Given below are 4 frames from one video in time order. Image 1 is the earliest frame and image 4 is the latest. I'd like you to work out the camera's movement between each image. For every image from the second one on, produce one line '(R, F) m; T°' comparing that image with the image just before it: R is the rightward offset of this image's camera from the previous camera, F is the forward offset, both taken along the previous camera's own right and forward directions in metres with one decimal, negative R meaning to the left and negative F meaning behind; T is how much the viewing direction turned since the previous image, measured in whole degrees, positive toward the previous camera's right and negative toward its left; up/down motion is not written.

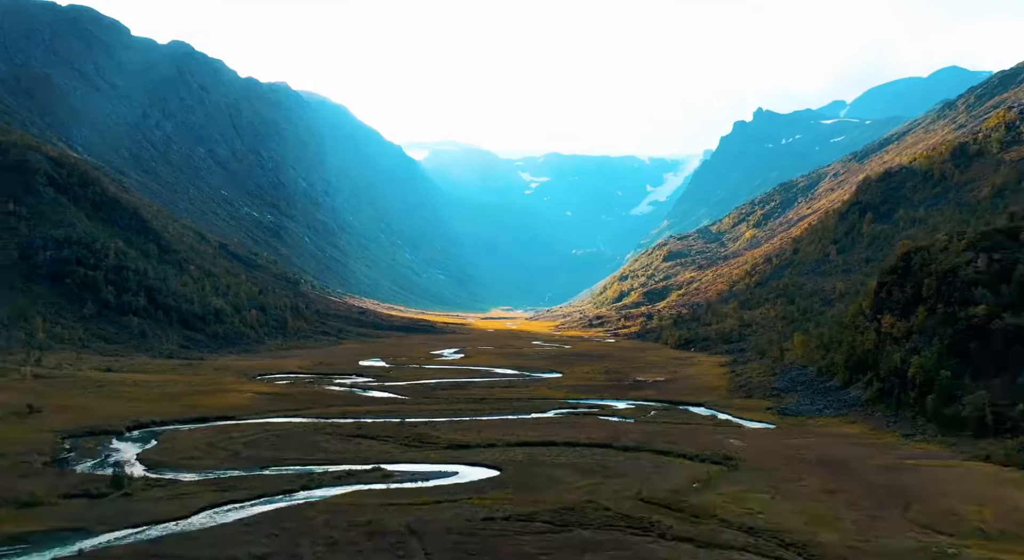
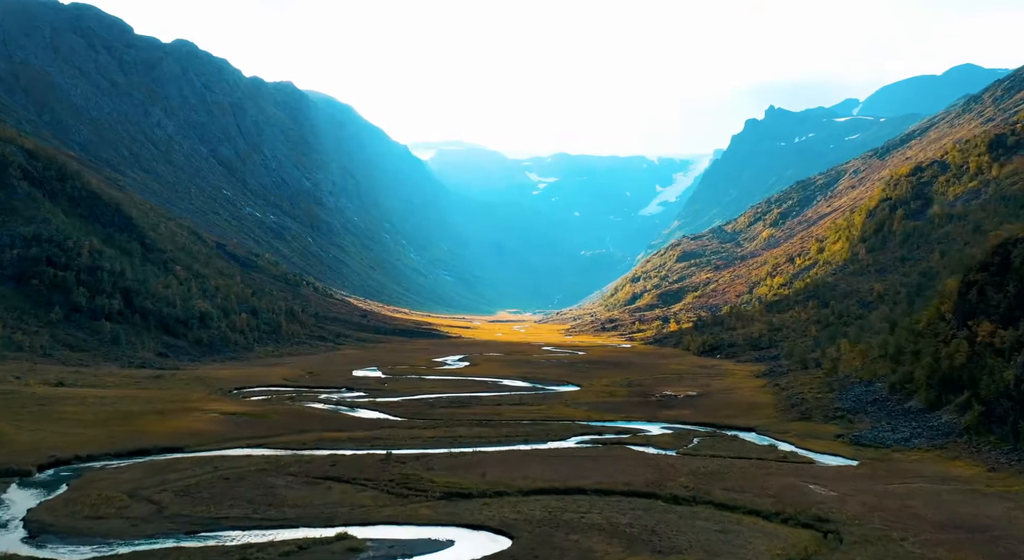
(-0.4, +16.1) m; -1°
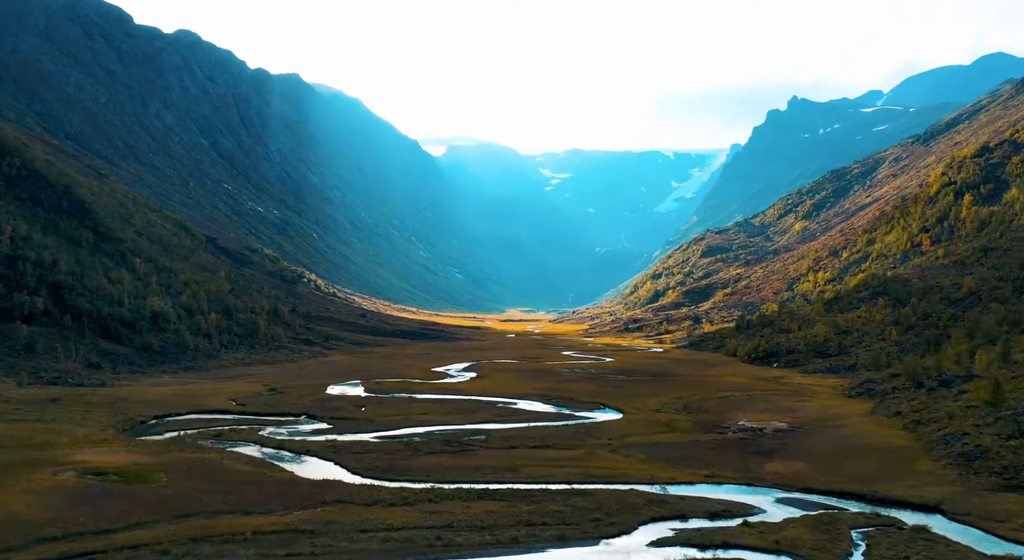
(-0.8, +32.1) m; -1°
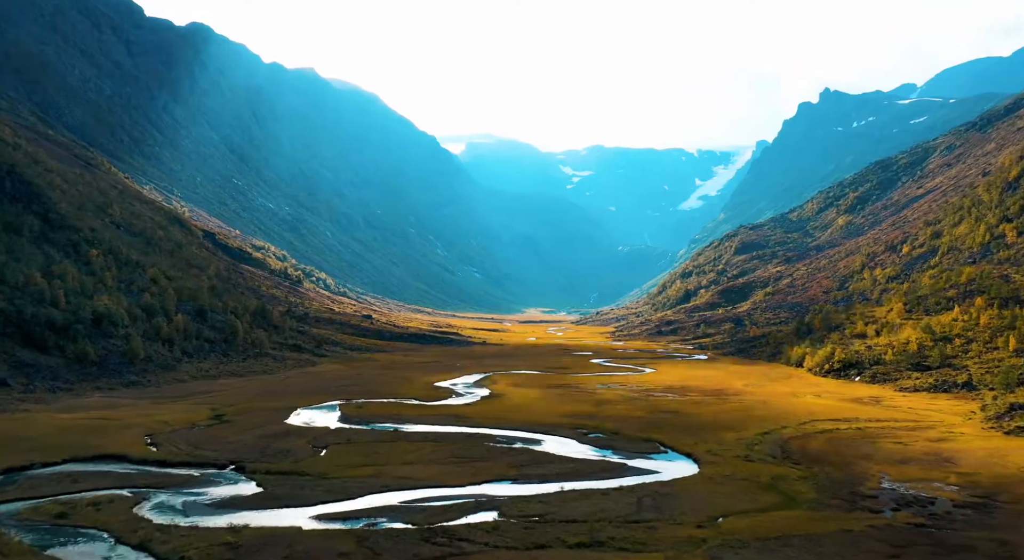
(-0.4, +29.5) m; -2°
